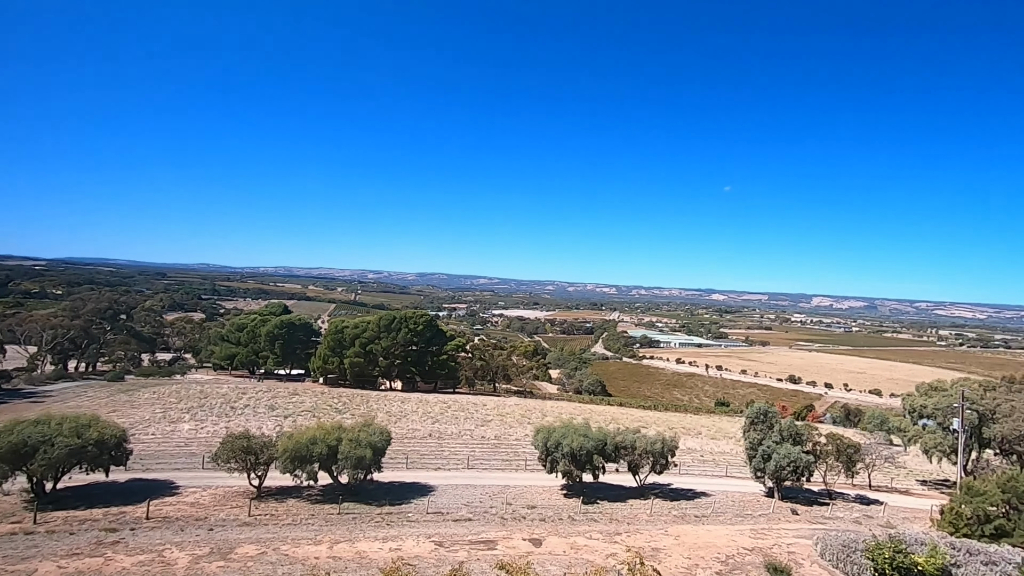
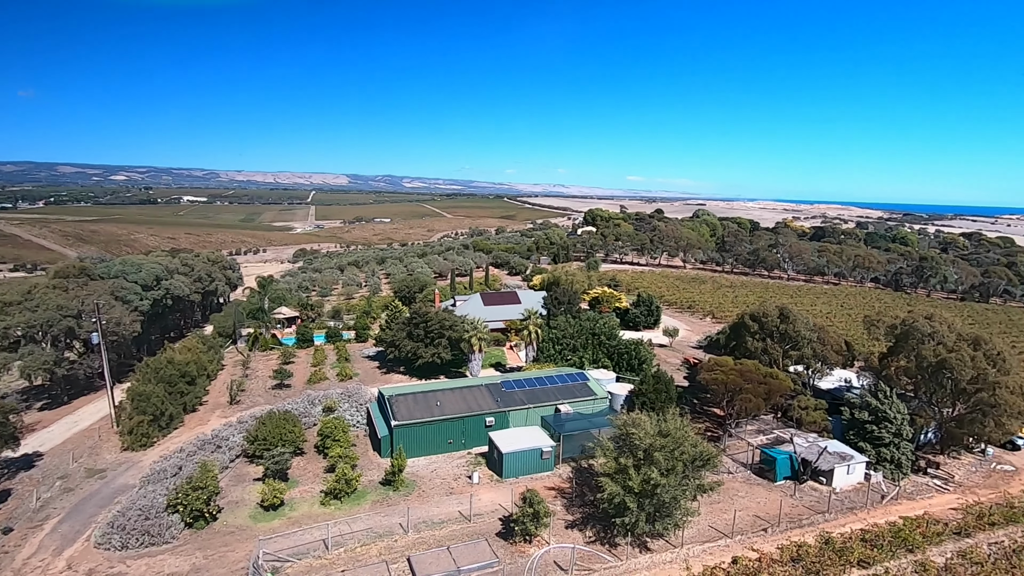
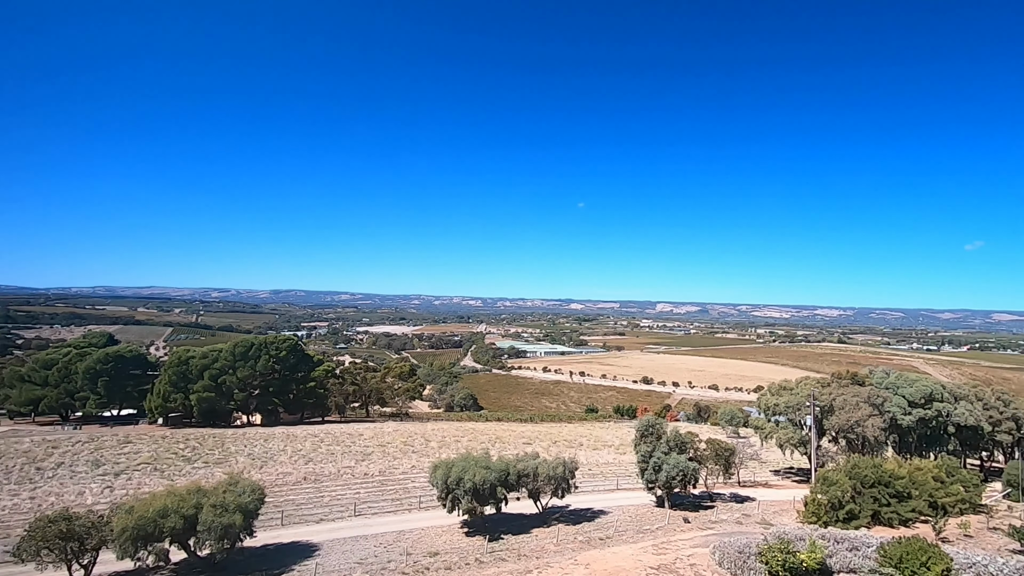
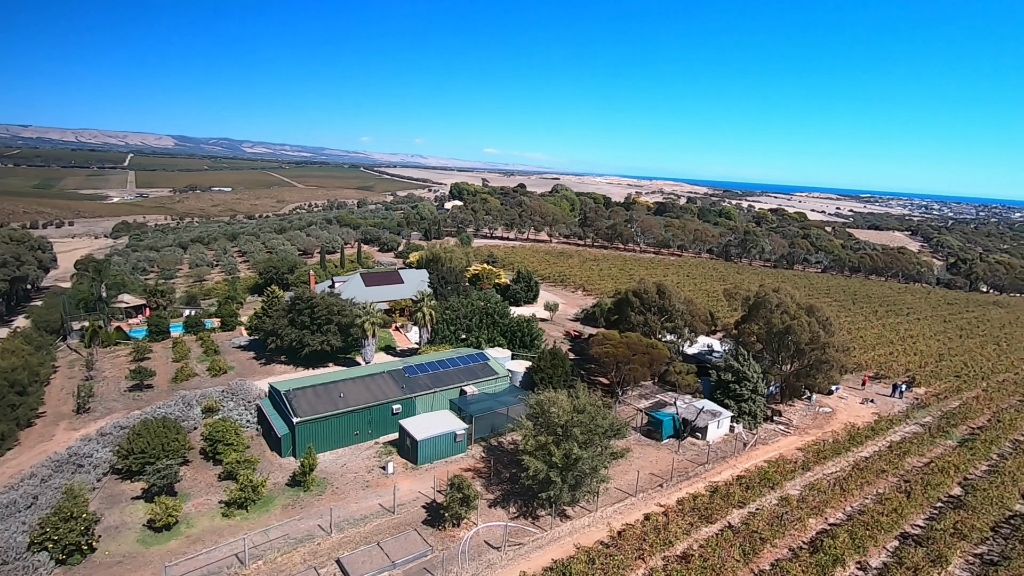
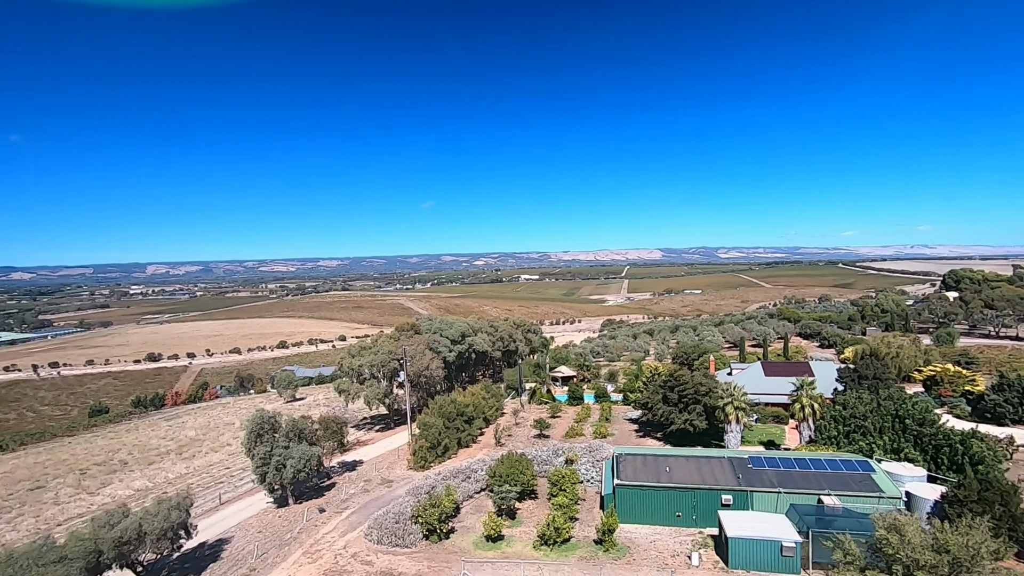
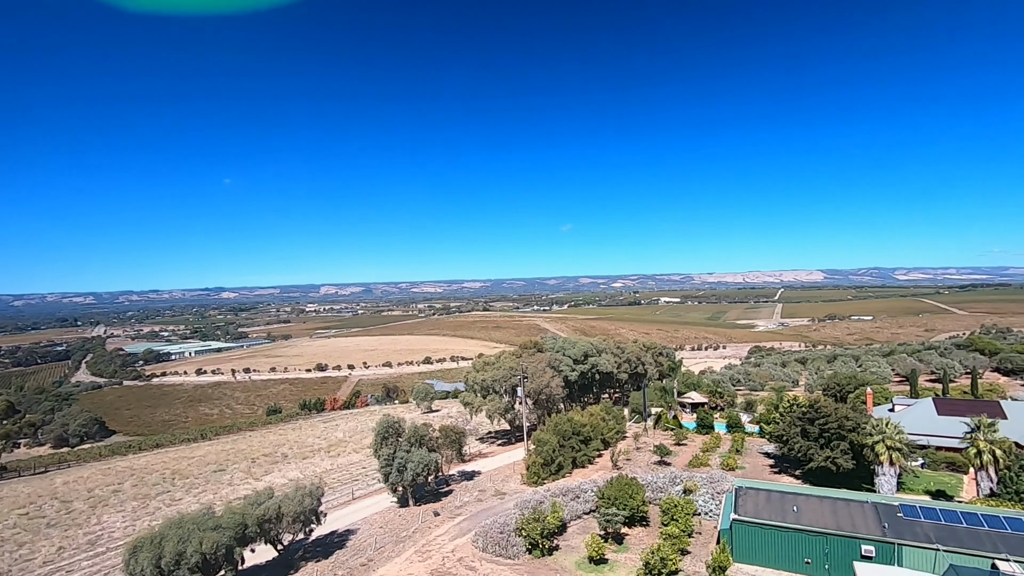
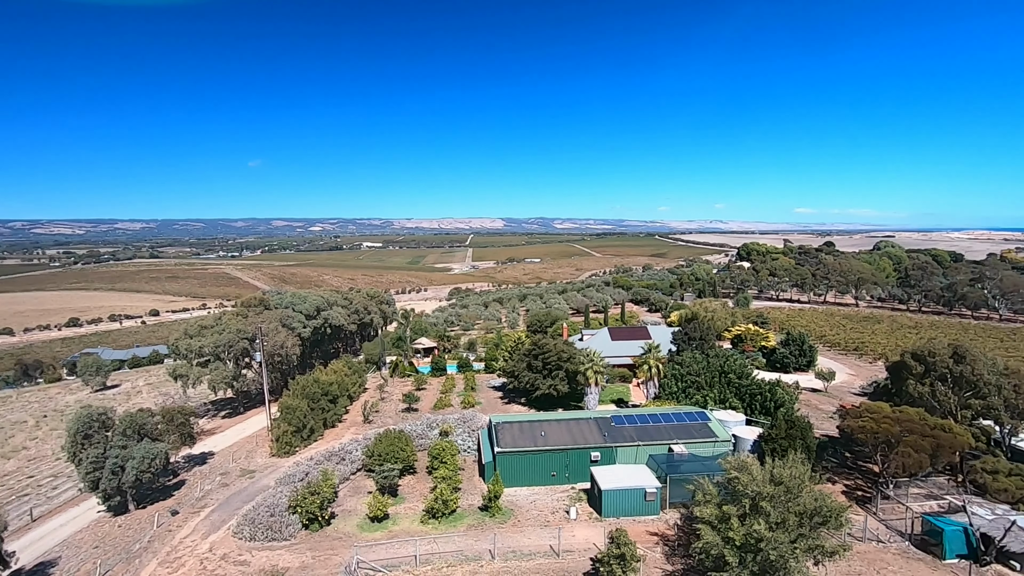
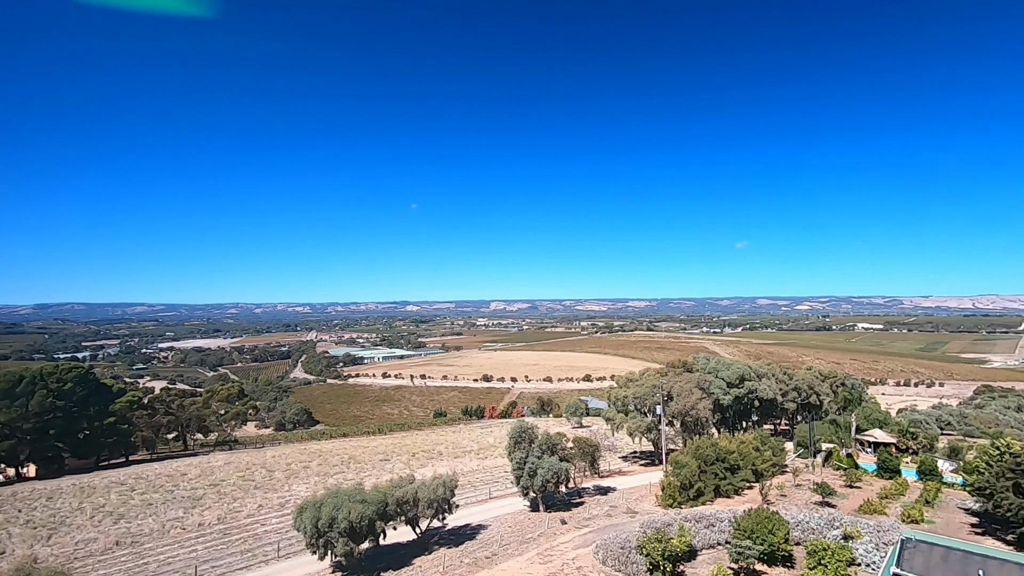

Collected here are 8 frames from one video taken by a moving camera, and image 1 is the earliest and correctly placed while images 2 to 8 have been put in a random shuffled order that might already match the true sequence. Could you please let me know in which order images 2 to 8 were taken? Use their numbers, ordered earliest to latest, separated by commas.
3, 8, 6, 5, 7, 2, 4
